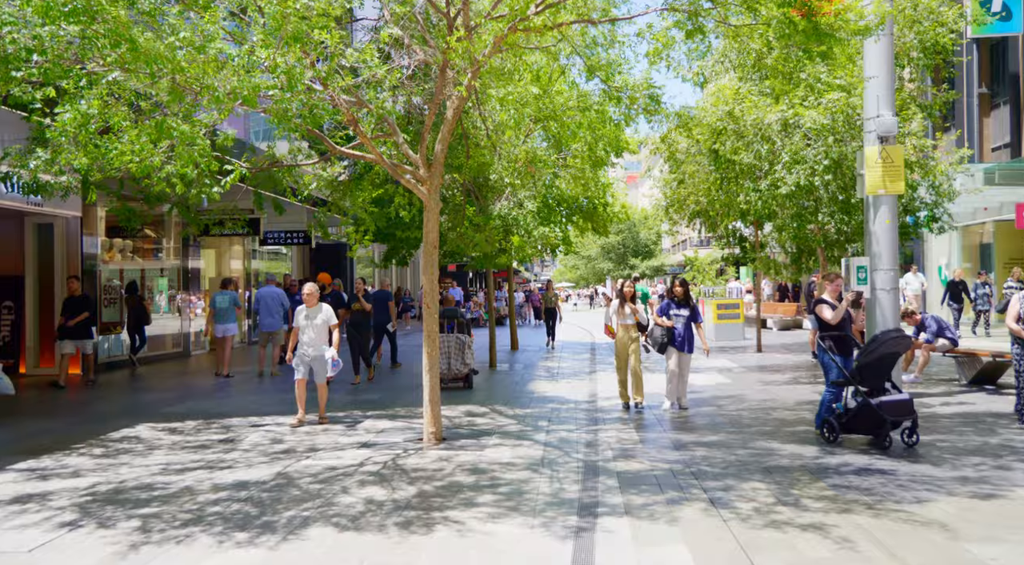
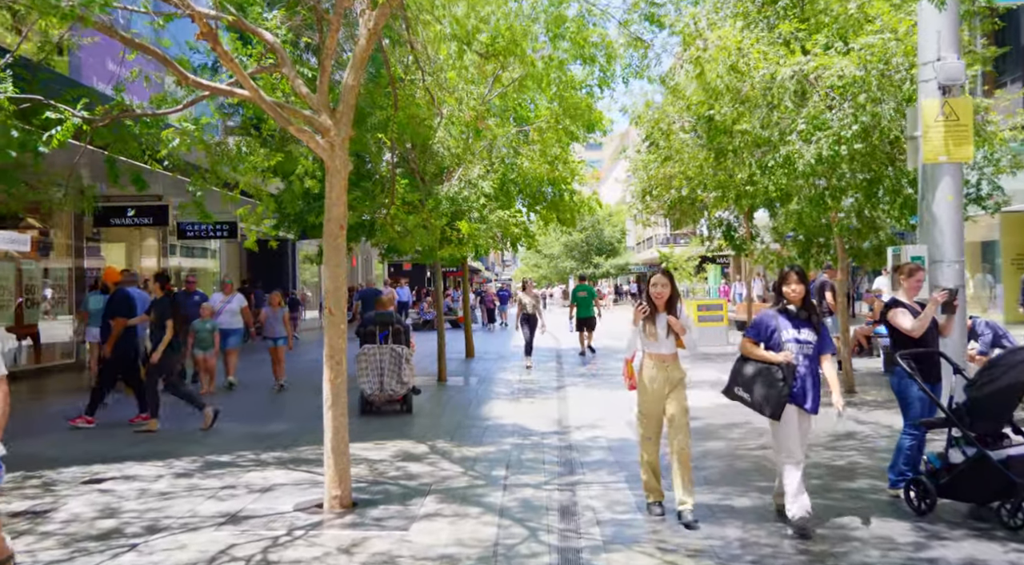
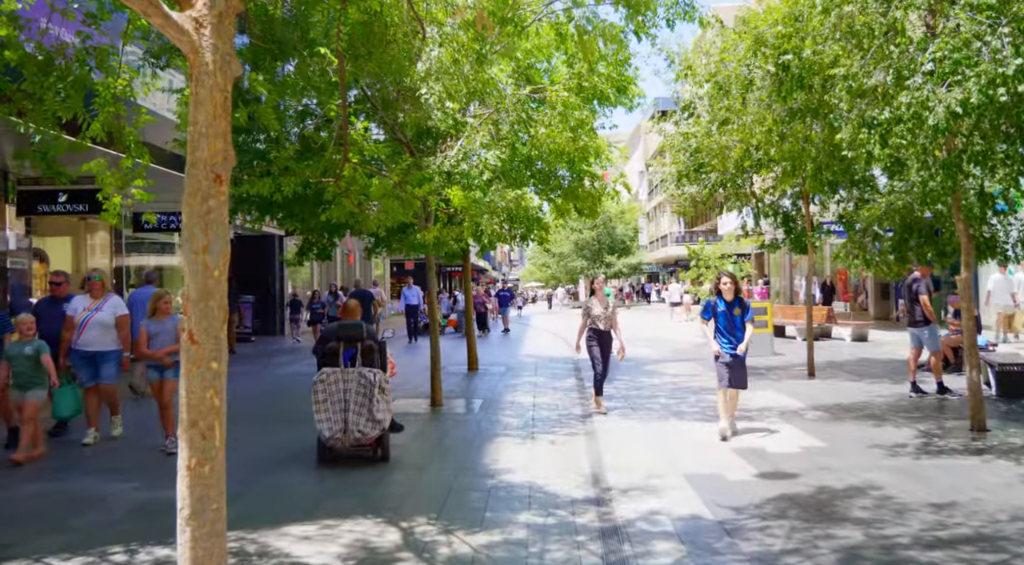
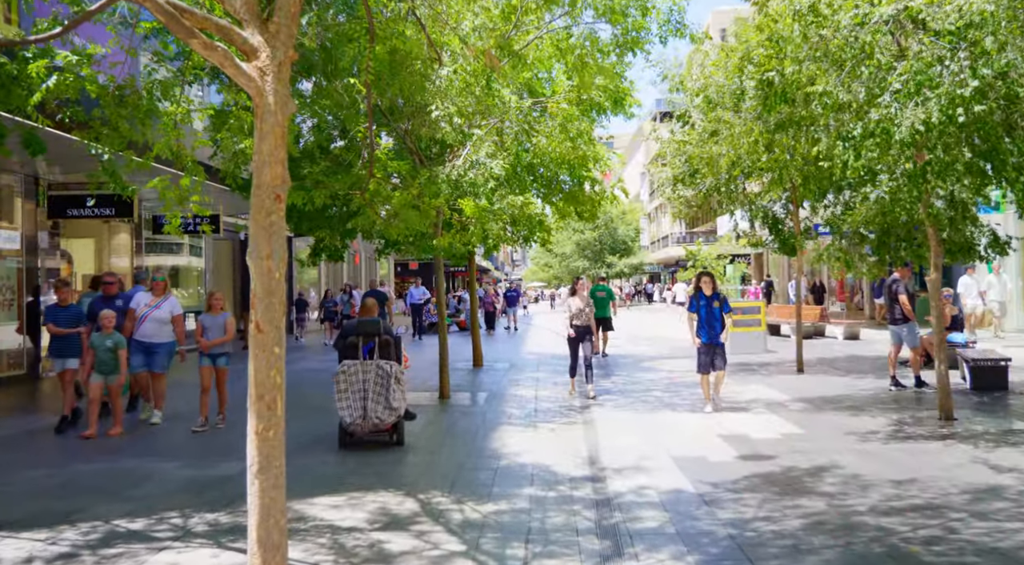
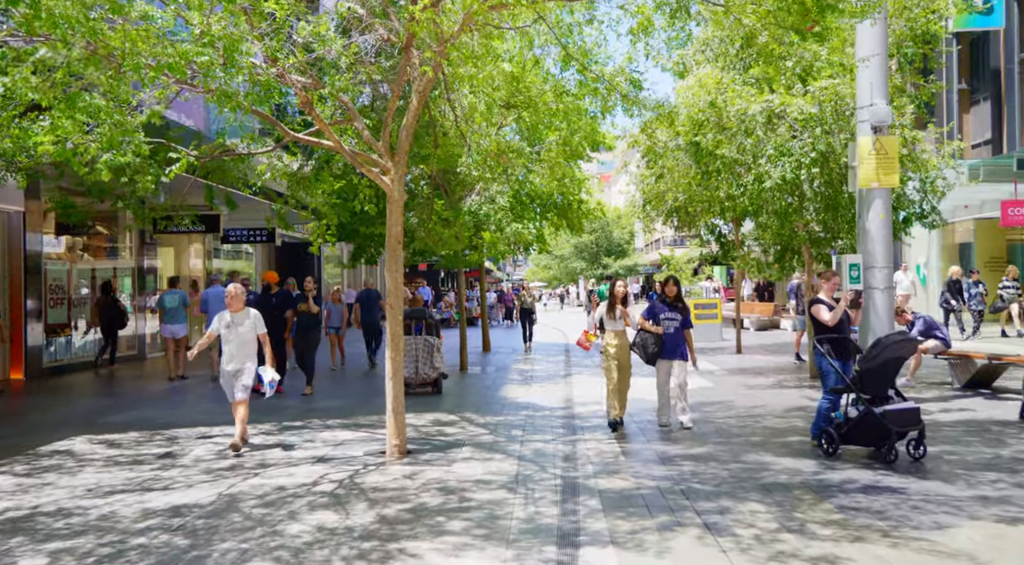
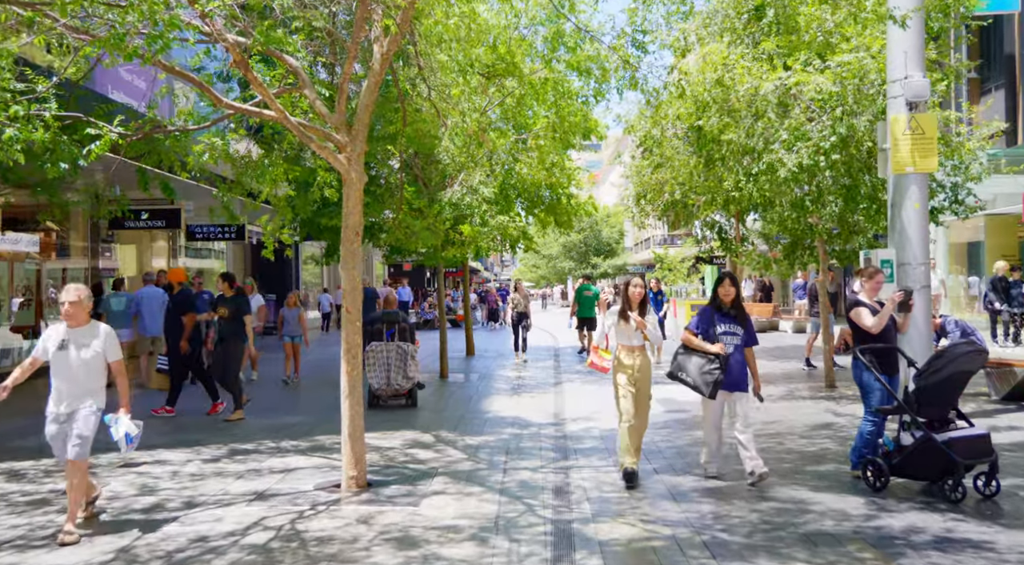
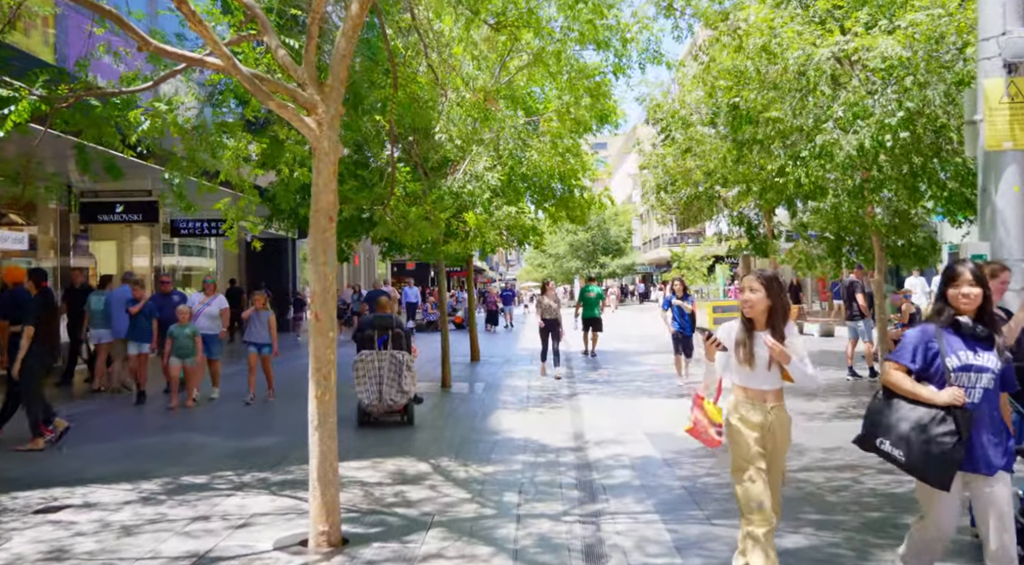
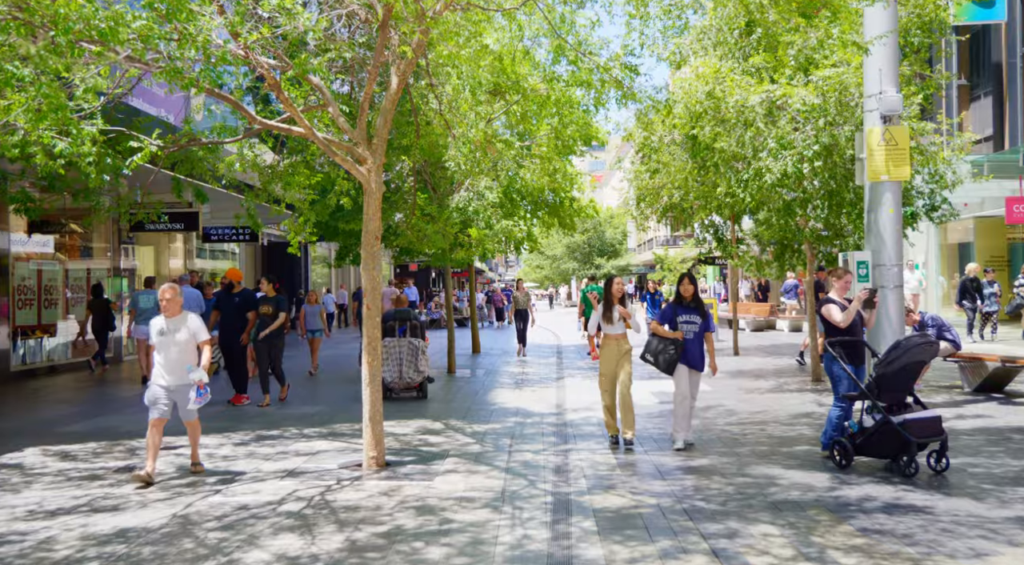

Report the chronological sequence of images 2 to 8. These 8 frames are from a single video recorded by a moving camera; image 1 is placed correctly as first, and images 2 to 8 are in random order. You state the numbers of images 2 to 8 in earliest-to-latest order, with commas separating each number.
5, 8, 6, 2, 7, 4, 3
